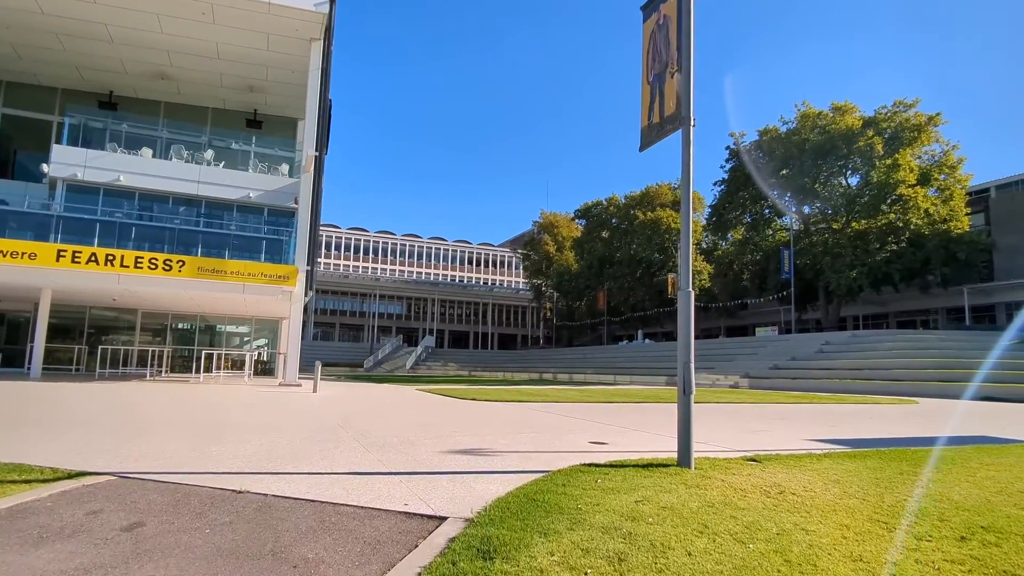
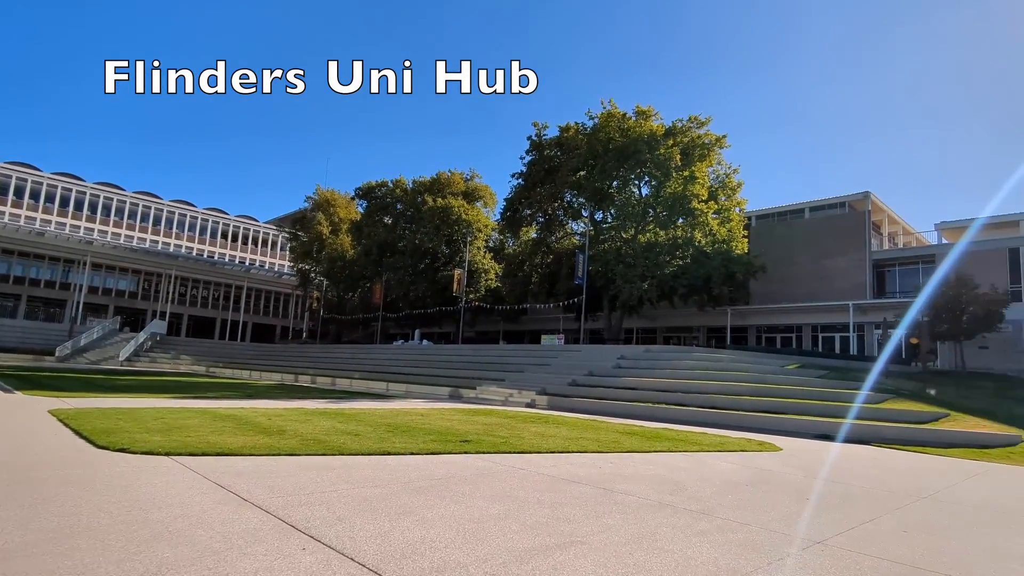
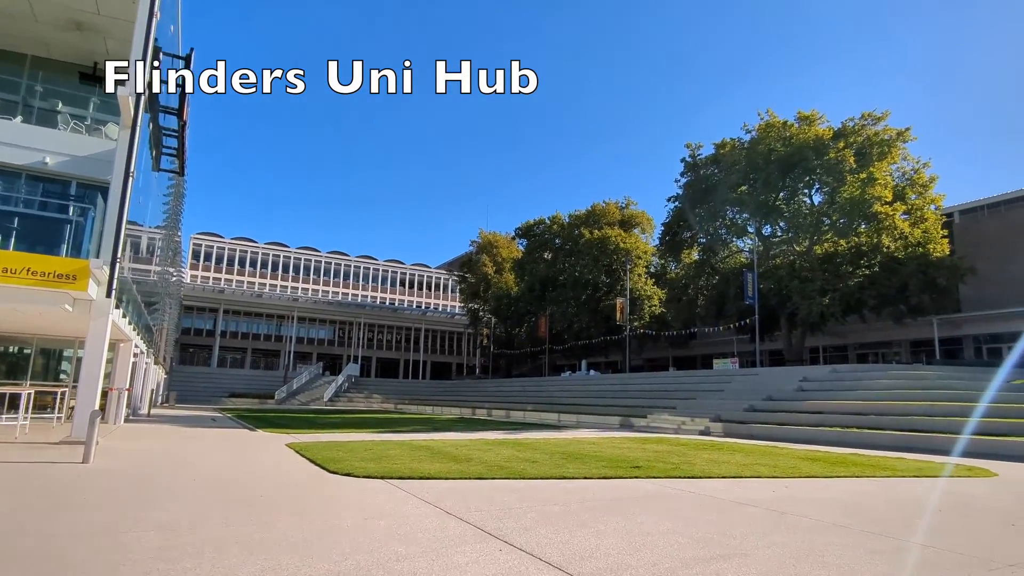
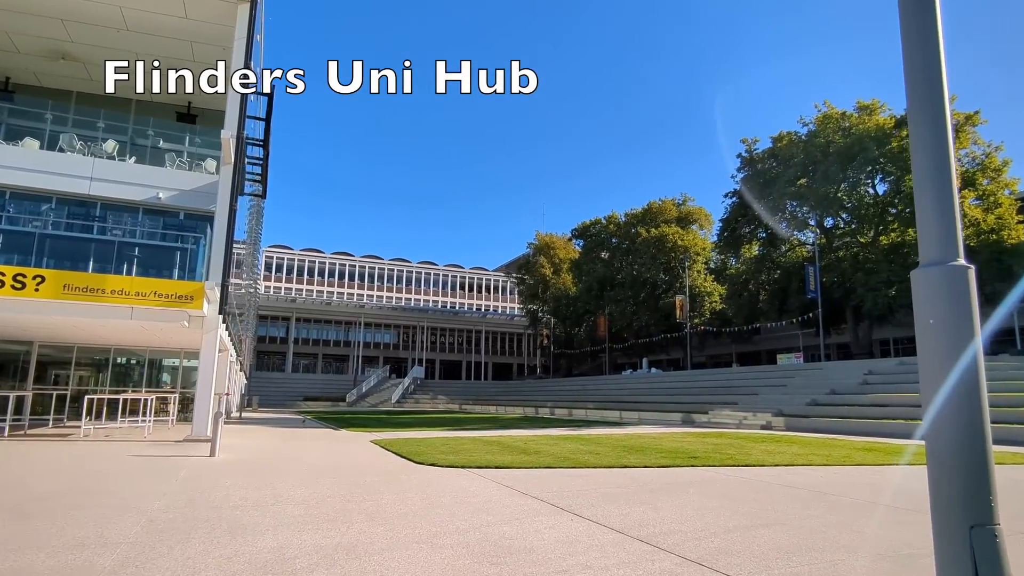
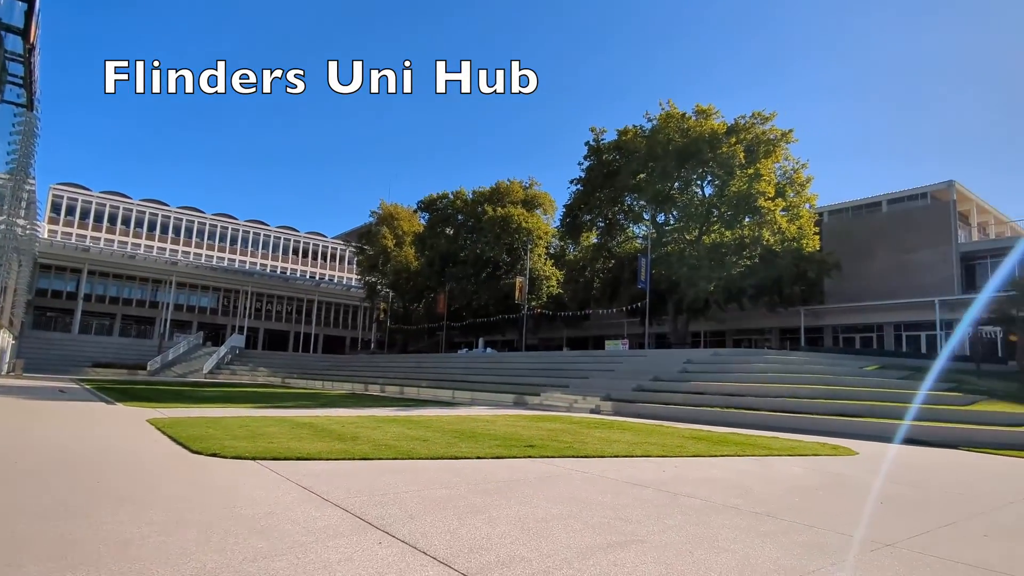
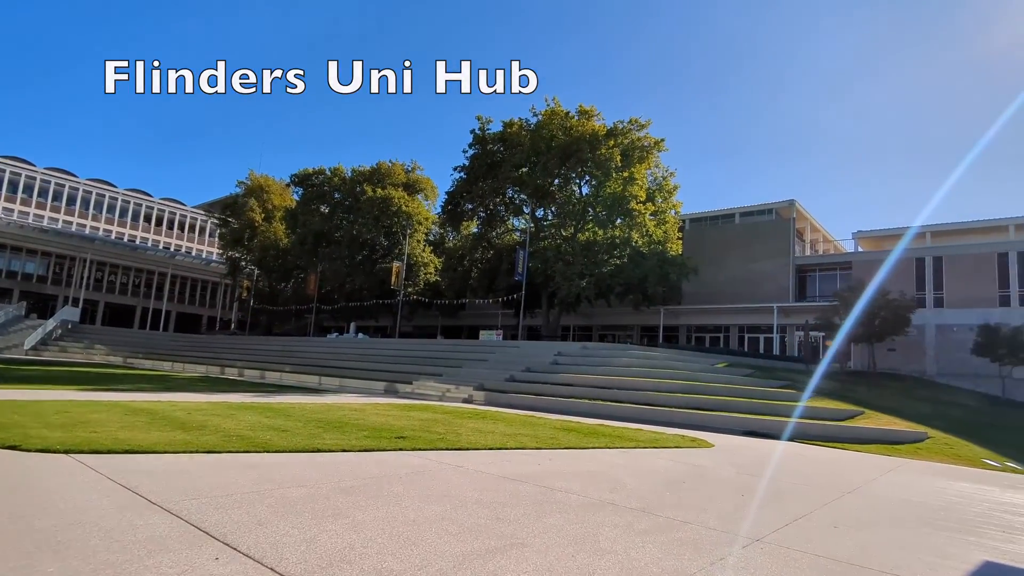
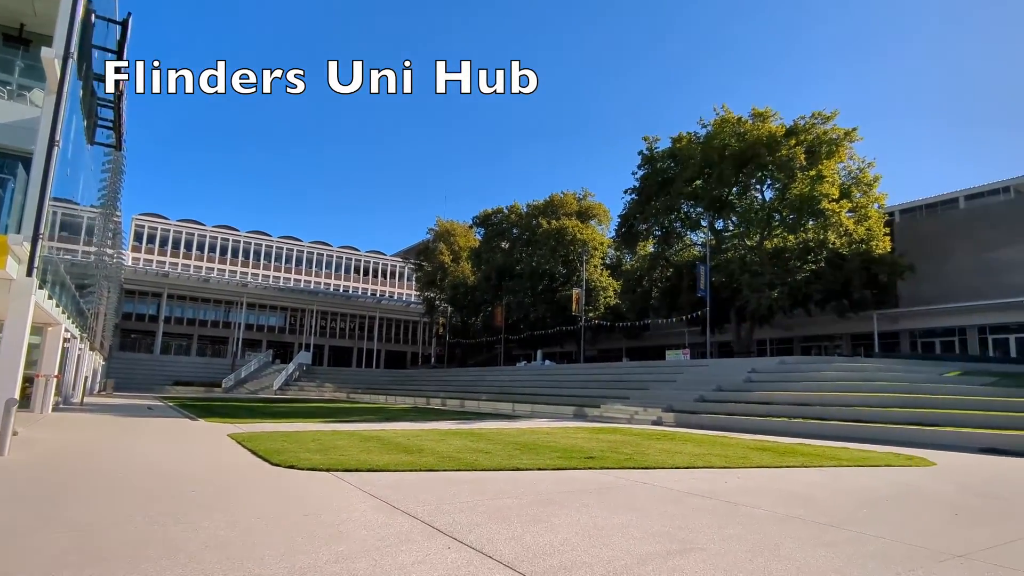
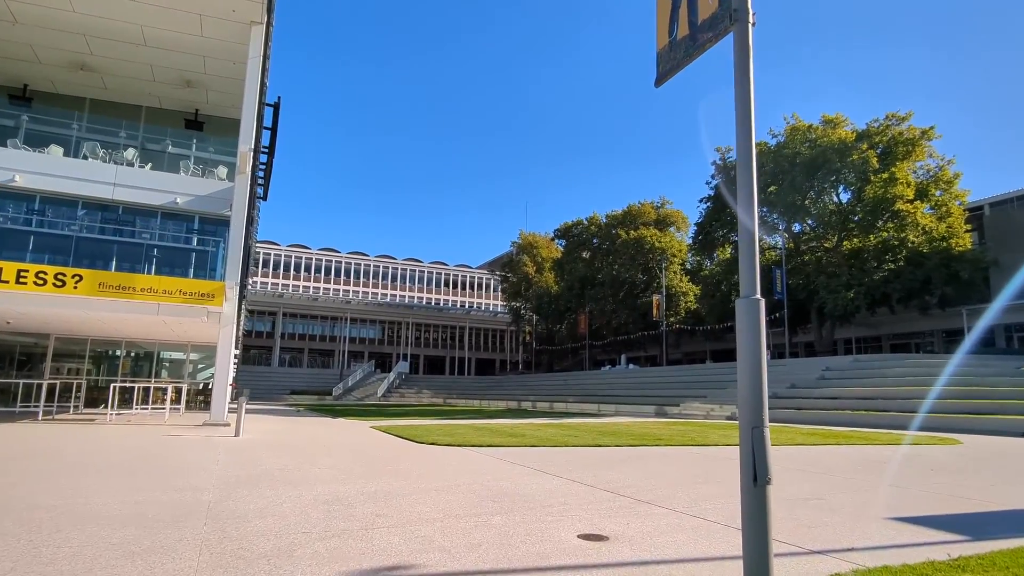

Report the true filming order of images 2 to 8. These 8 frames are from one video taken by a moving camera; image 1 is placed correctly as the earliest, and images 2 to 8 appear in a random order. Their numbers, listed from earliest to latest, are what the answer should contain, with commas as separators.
8, 4, 3, 7, 5, 2, 6
